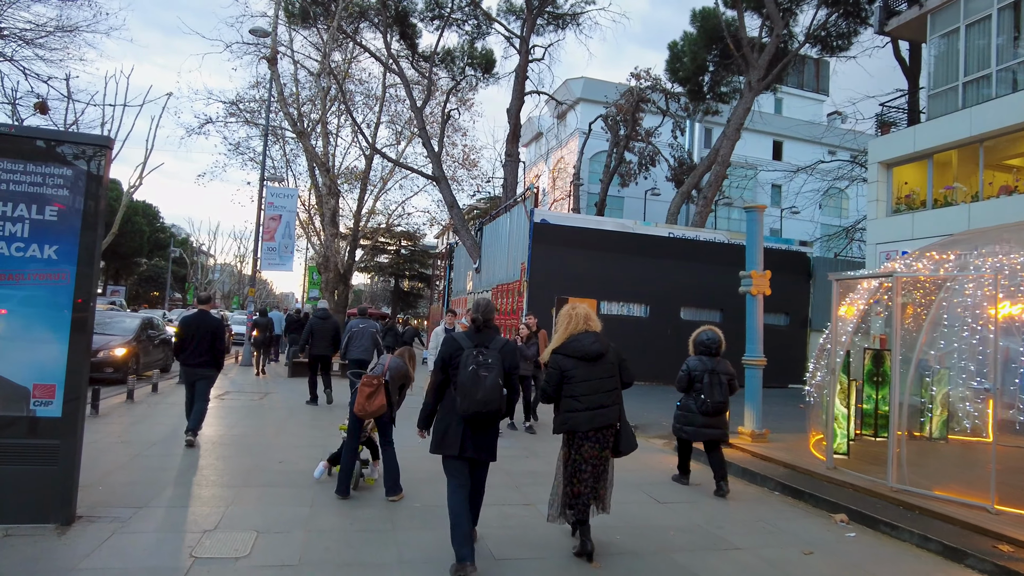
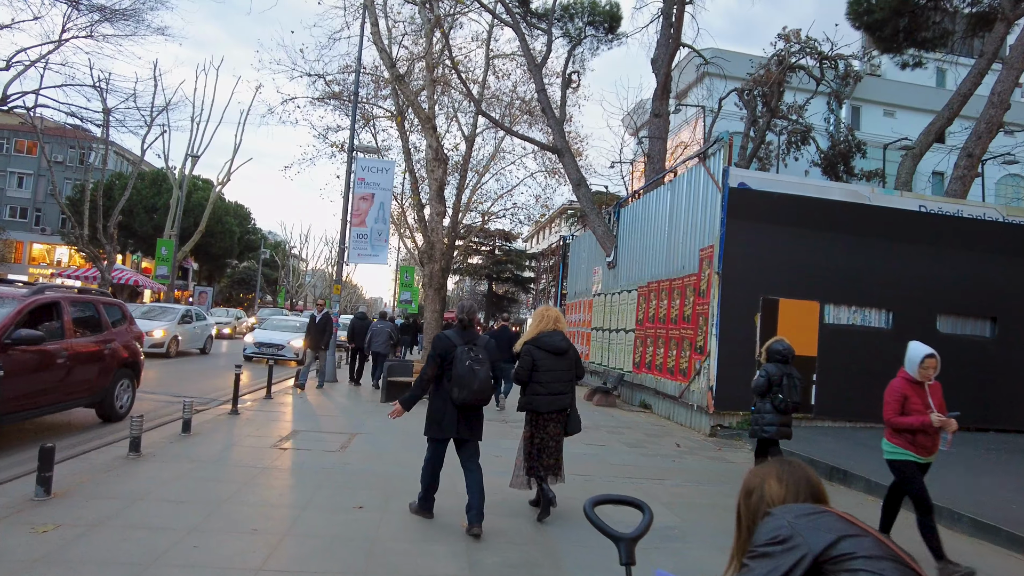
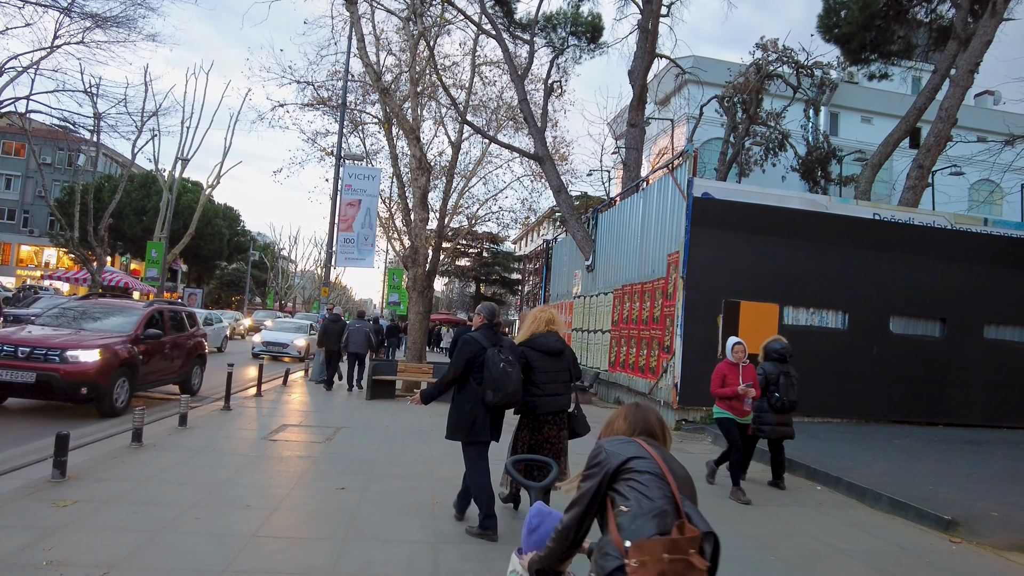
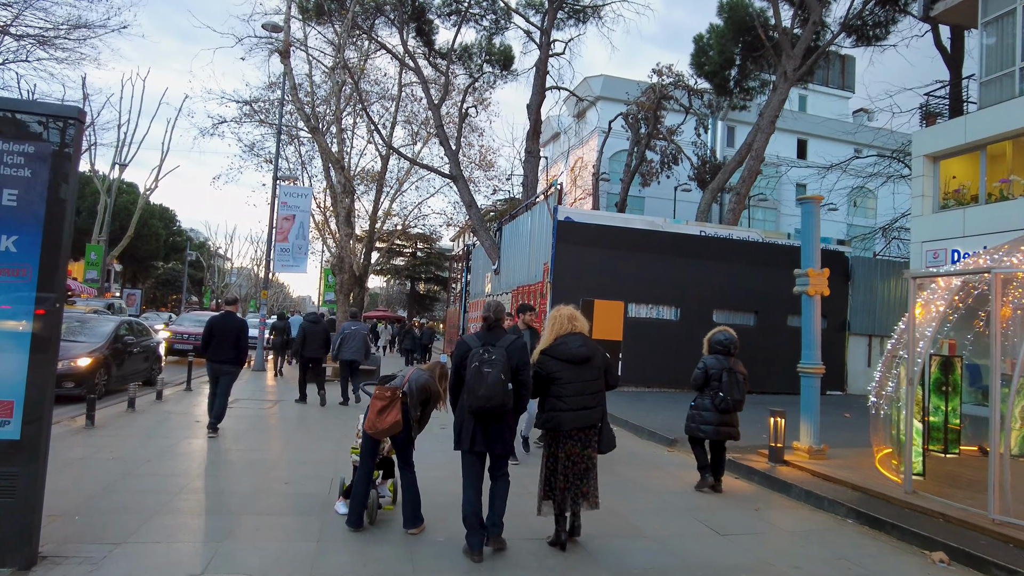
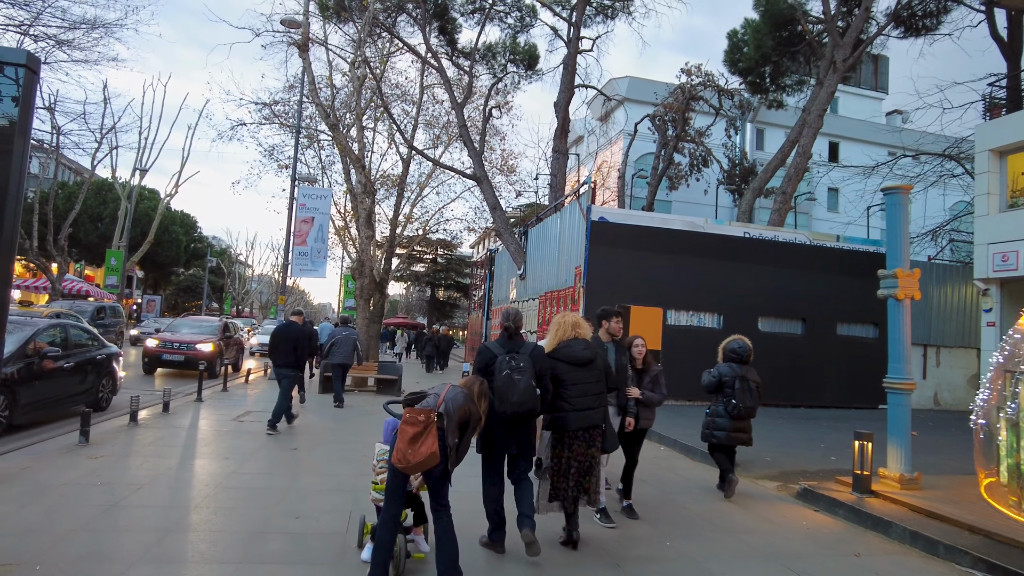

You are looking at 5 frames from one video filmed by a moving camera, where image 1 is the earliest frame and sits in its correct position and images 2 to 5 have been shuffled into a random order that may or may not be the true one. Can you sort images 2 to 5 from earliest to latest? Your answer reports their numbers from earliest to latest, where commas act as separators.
4, 5, 3, 2
